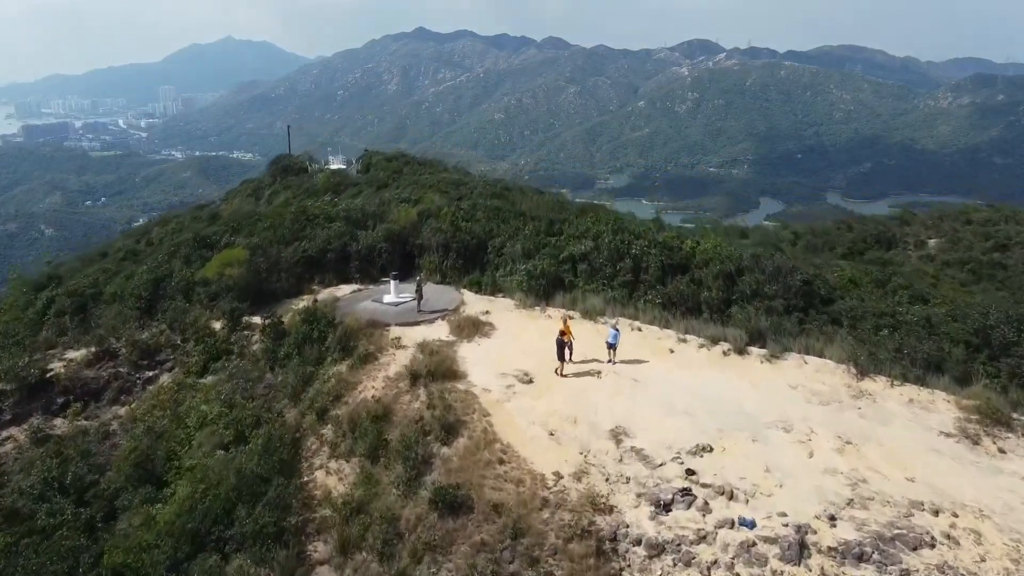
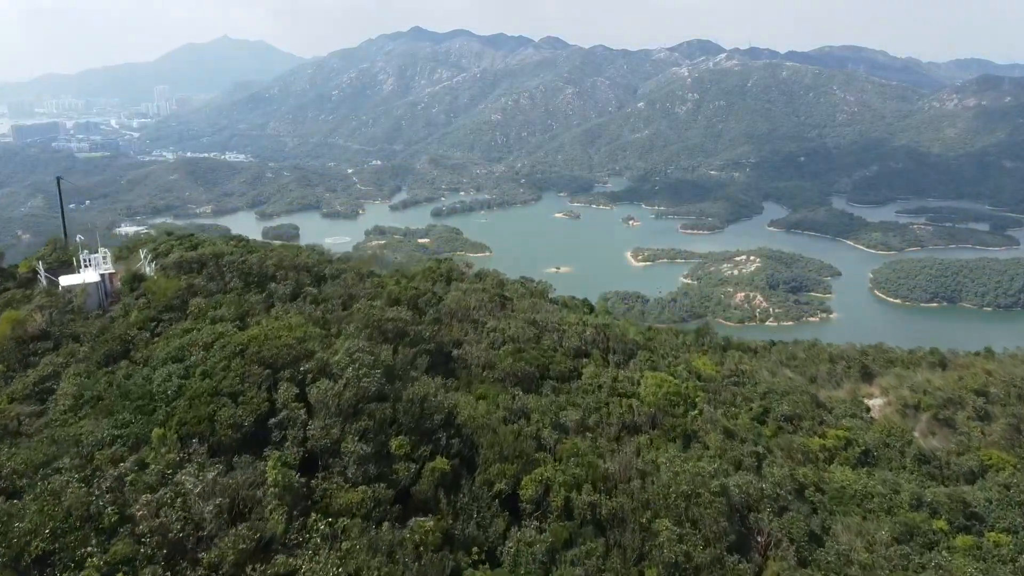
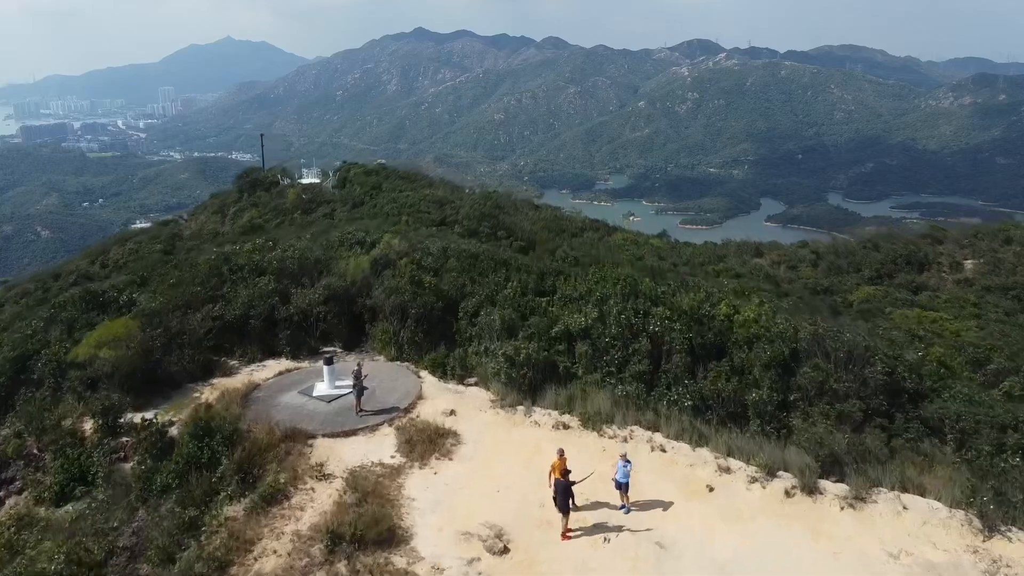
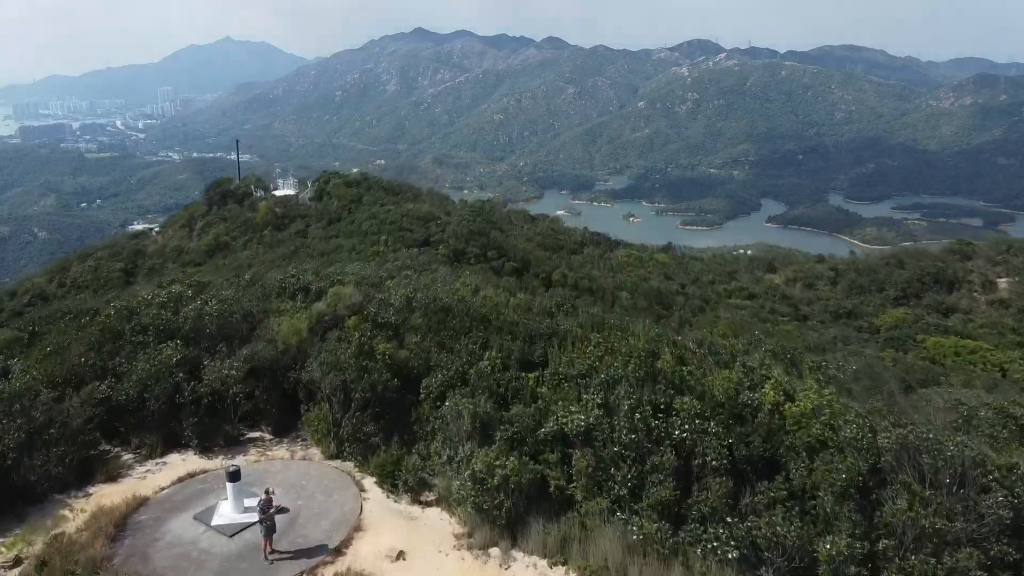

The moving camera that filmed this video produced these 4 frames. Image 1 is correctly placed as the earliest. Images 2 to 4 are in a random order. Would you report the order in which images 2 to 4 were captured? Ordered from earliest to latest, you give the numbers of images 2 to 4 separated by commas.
3, 4, 2
